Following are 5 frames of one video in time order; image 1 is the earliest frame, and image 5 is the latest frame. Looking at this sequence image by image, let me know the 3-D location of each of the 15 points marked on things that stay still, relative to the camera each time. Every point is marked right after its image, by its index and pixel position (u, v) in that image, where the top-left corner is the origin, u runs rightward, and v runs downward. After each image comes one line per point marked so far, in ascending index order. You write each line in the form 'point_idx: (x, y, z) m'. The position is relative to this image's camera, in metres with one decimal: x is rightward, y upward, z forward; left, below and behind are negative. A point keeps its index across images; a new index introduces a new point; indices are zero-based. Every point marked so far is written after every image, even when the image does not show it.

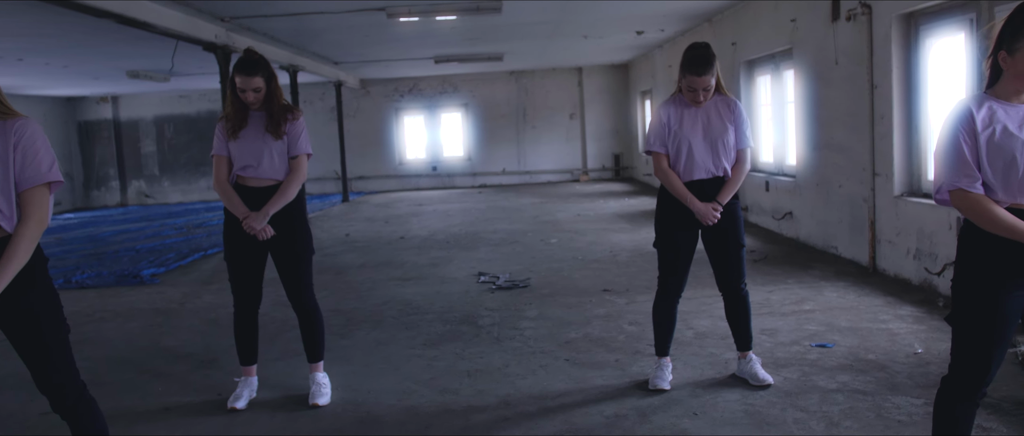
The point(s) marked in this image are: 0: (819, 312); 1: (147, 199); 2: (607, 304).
0: (+1.6, -0.5, +4.2) m
1: (-6.9, +0.4, +15.3) m
2: (+0.5, -0.5, +4.6) m
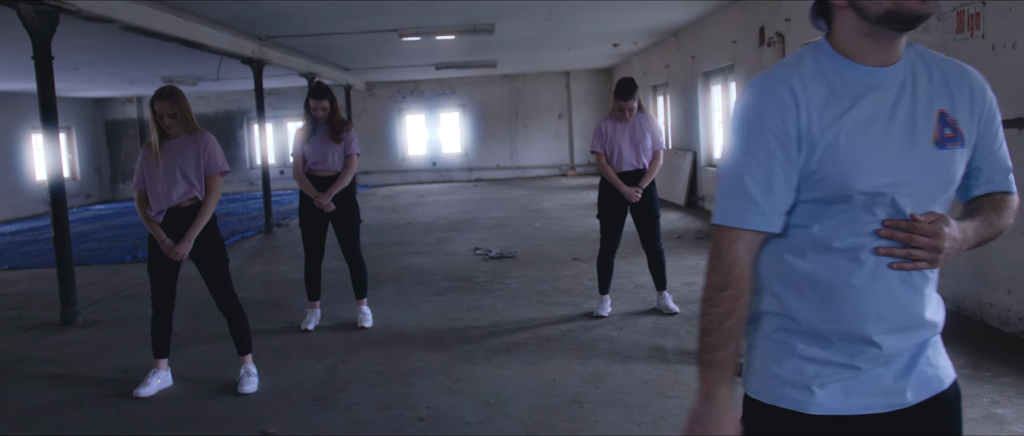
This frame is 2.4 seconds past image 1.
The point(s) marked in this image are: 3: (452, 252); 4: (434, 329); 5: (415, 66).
0: (+1.5, -0.4, +5.5) m
1: (-7.0, +0.6, +16.6) m
2: (+0.5, -0.4, +6.0) m
3: (-0.5, -0.3, +7.0) m
4: (-0.4, -0.6, +4.3) m
5: (-1.6, +2.4, +13.0) m
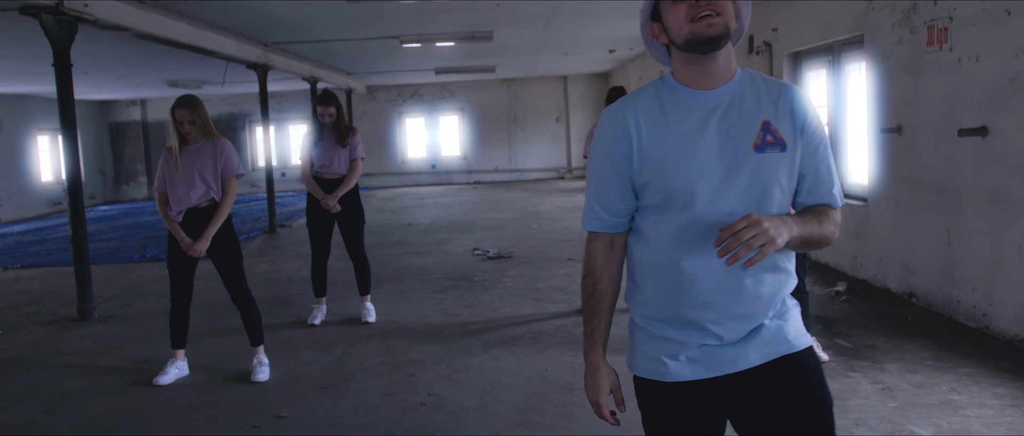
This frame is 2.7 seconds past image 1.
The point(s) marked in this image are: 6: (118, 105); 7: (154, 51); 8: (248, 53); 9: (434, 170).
0: (+1.5, -0.4, +5.8) m
1: (-7.1, +0.5, +16.8) m
2: (+0.4, -0.4, +6.2) m
3: (-0.5, -0.3, +7.2) m
4: (-0.4, -0.6, +4.6) m
5: (-1.6, +2.4, +13.2) m
6: (-8.0, +2.3, +16.4) m
7: (-3.9, +1.8, +8.9) m
8: (-2.9, +1.8, +8.7) m
9: (-1.7, +1.0, +17.2) m
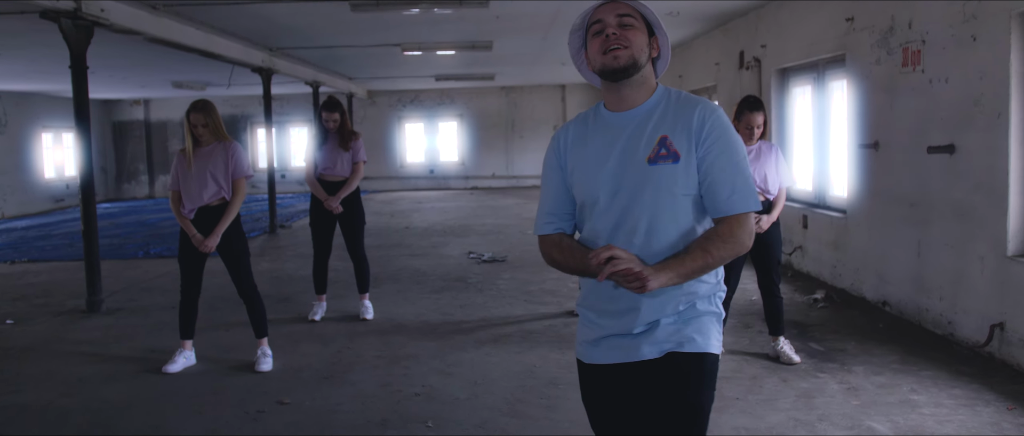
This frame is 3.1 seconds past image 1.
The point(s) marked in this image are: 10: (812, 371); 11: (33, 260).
0: (+1.4, -0.4, +6.0) m
1: (-7.1, +0.6, +17.0) m
2: (+0.4, -0.4, +6.4) m
3: (-0.6, -0.3, +7.5) m
4: (-0.5, -0.6, +4.8) m
5: (-1.6, +2.4, +13.4) m
6: (-8.0, +2.3, +16.6) m
7: (-4.0, +1.9, +9.1) m
8: (-2.9, +1.8, +9.0) m
9: (-1.7, +0.9, +17.4) m
10: (+1.4, -0.7, +3.8) m
11: (-4.5, -0.4, +7.6) m
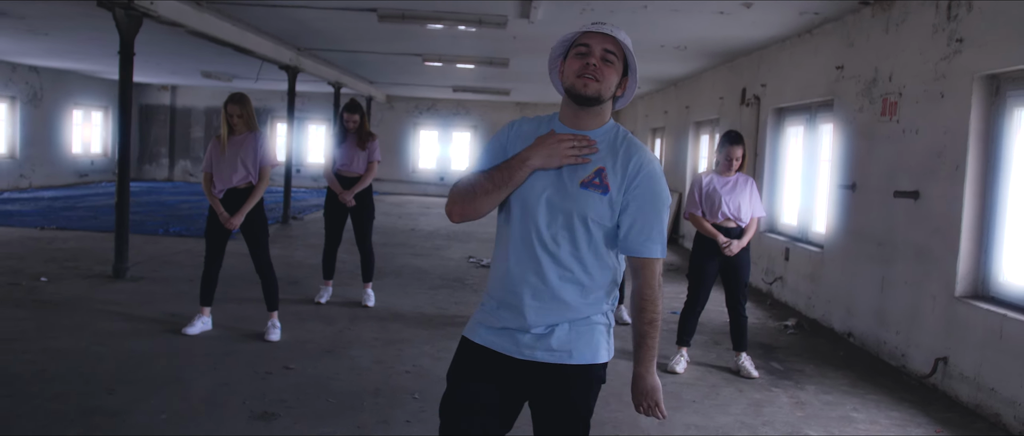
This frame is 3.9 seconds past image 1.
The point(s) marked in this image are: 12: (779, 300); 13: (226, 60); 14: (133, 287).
0: (+1.4, -0.6, +6.4) m
1: (-7.0, +0.9, +17.5) m
2: (+0.3, -0.5, +6.8) m
3: (-0.6, -0.4, +7.9) m
4: (-0.6, -0.6, +5.2) m
5: (-1.3, +2.3, +13.9) m
6: (-7.7, +2.7, +17.1) m
7: (-3.8, +2.1, +9.6) m
8: (-2.7, +1.9, +9.4) m
9: (-1.5, +0.8, +17.9) m
10: (+1.3, -0.9, +4.1) m
11: (-4.5, -0.1, +8.0) m
12: (+2.2, -0.7, +6.7) m
13: (-3.9, +2.2, +11.2) m
14: (-2.6, -0.5, +5.4) m
